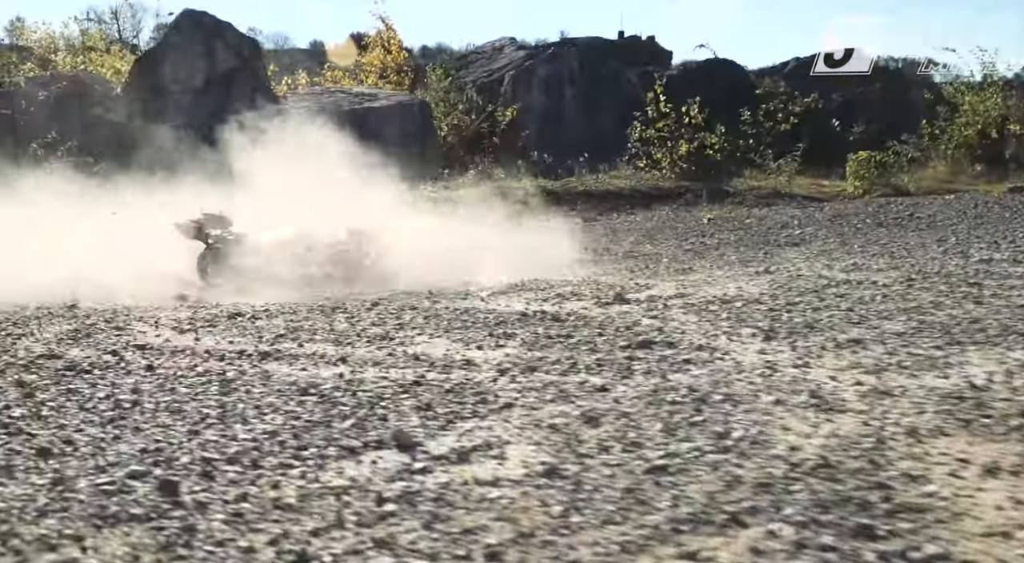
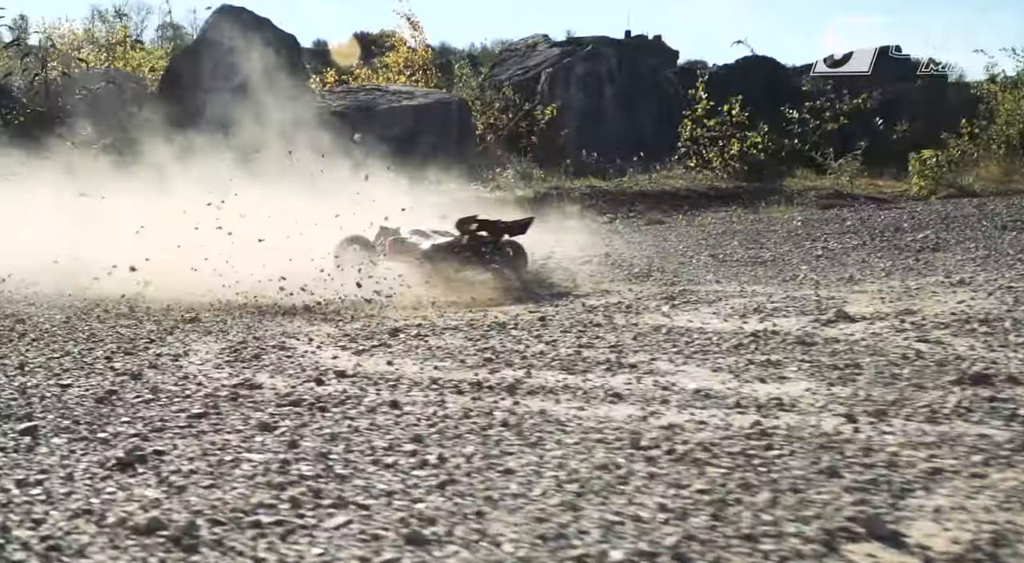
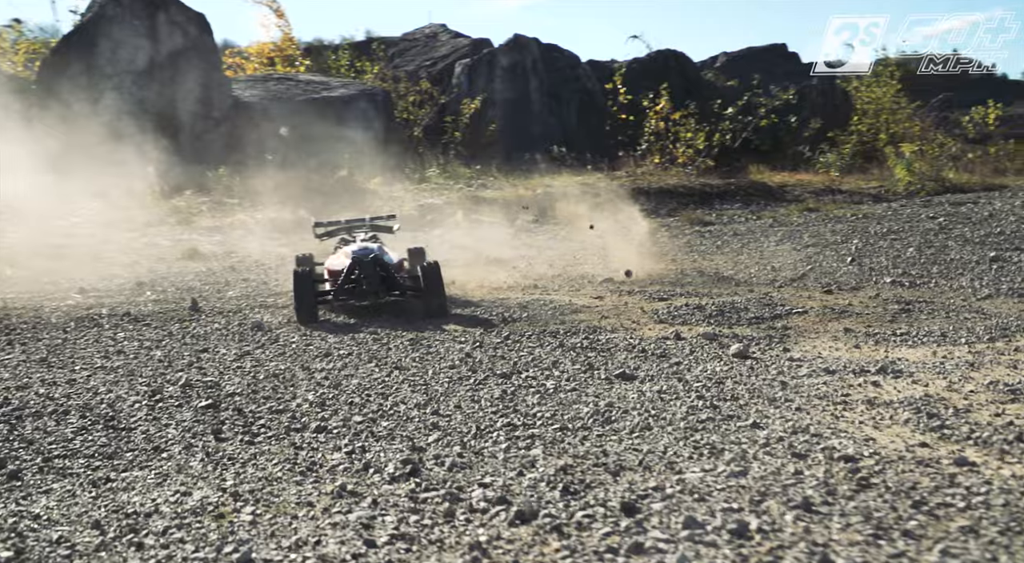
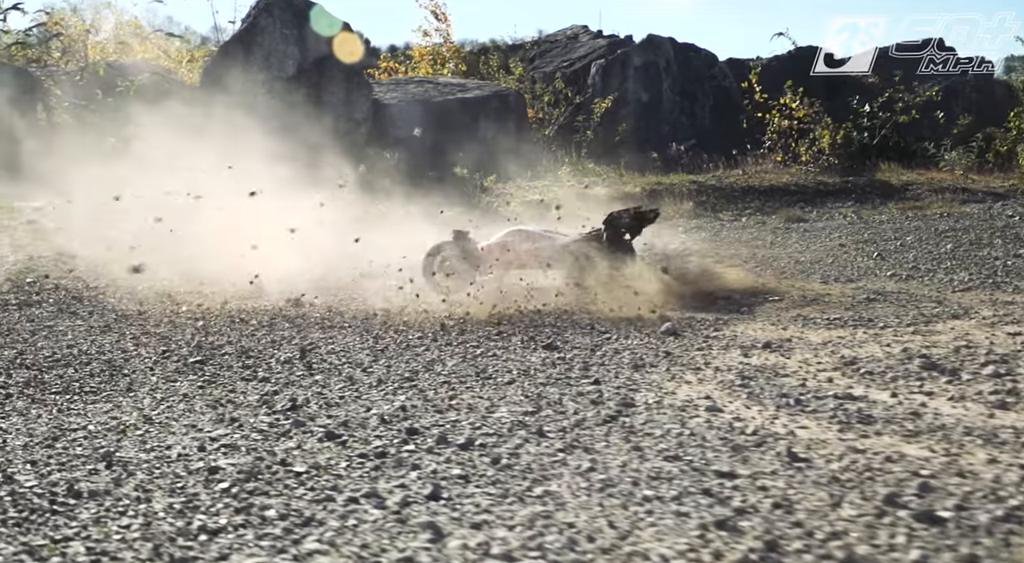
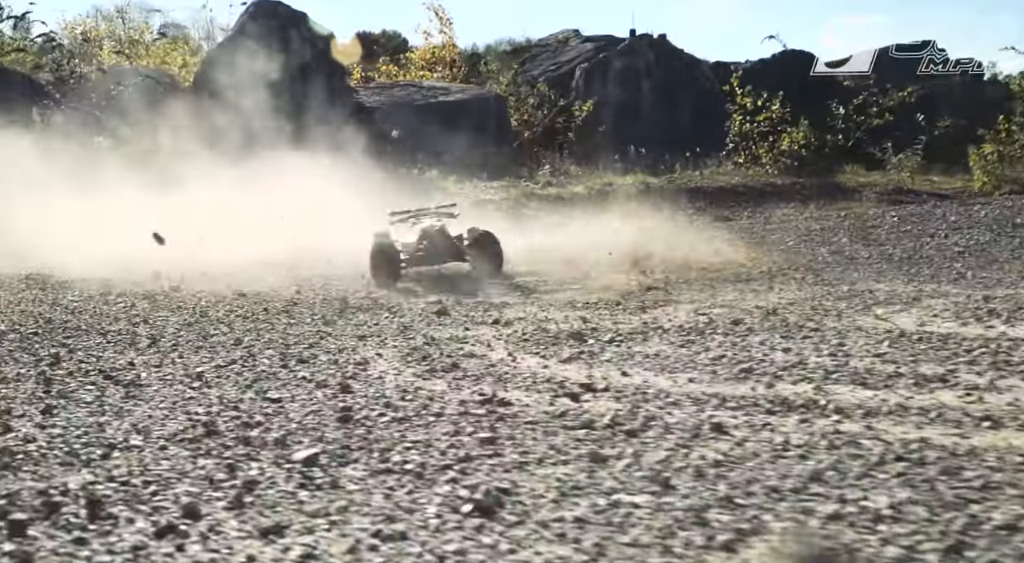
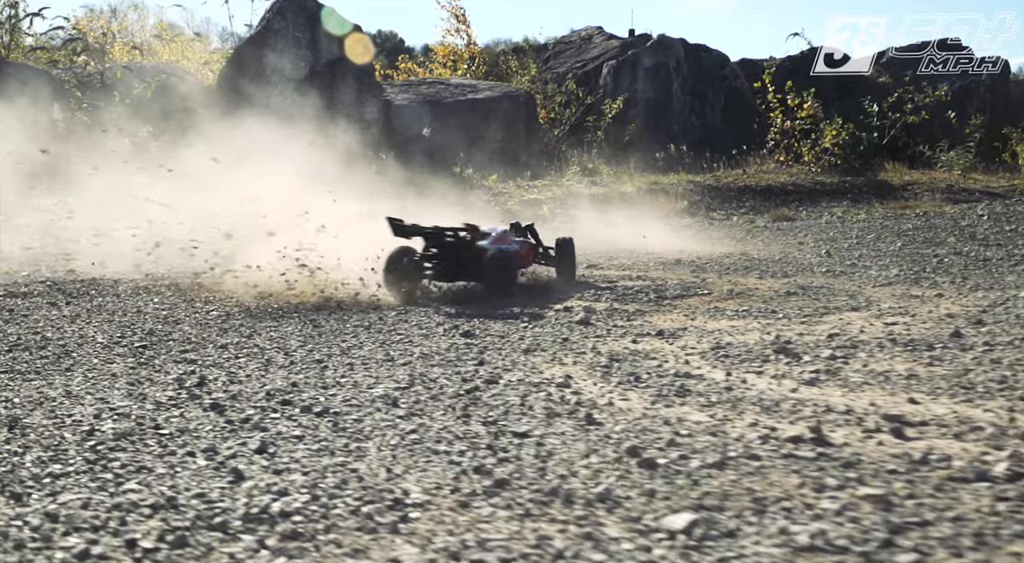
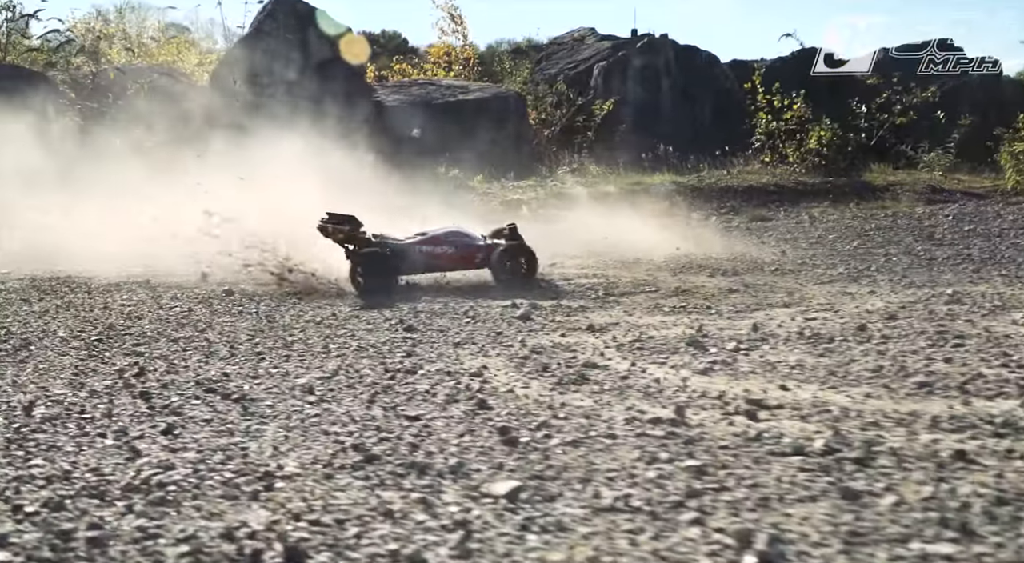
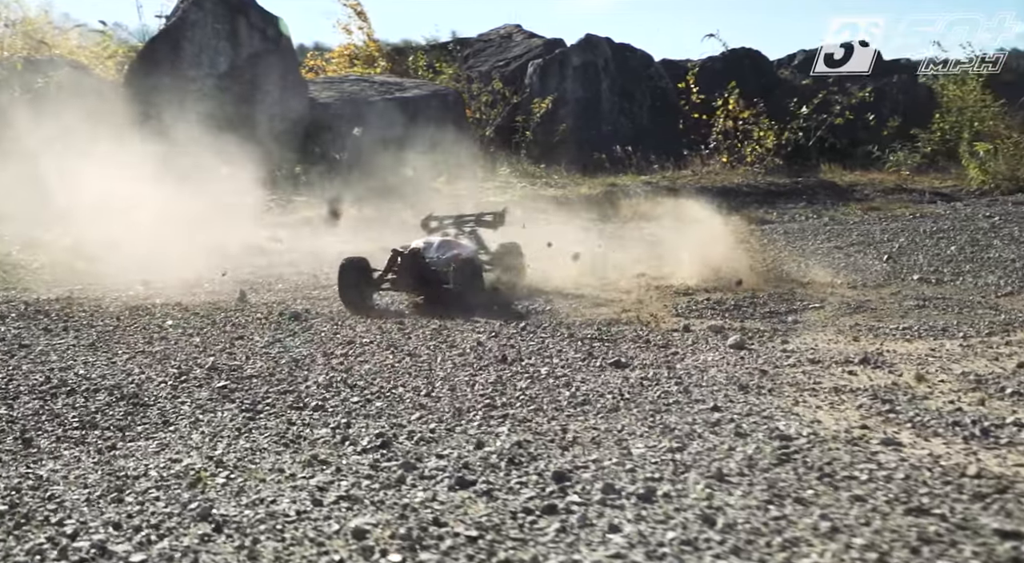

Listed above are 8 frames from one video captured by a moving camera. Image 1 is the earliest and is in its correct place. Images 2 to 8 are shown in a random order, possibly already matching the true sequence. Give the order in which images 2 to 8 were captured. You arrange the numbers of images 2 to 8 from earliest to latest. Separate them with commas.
2, 5, 7, 6, 4, 8, 3
